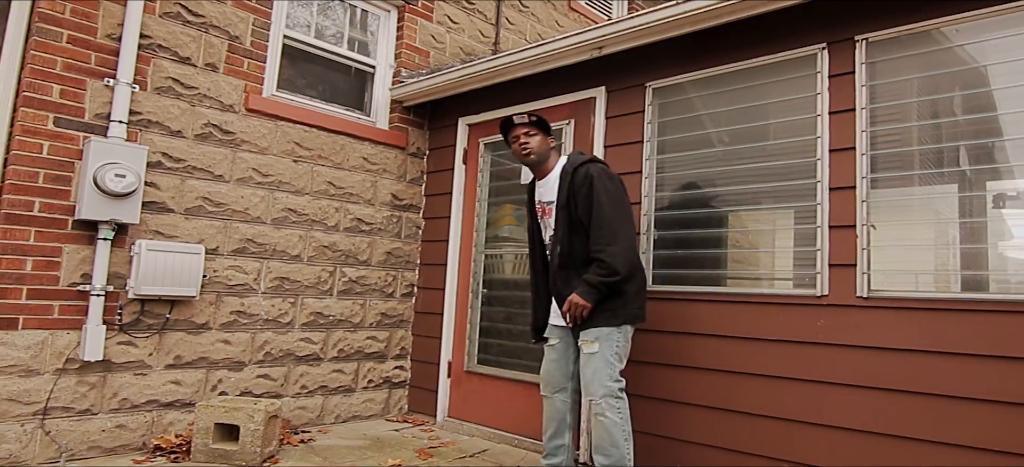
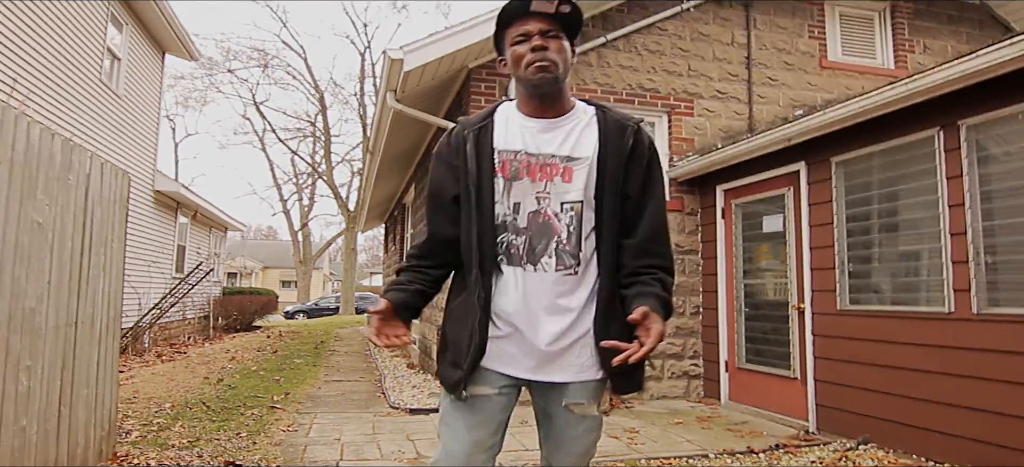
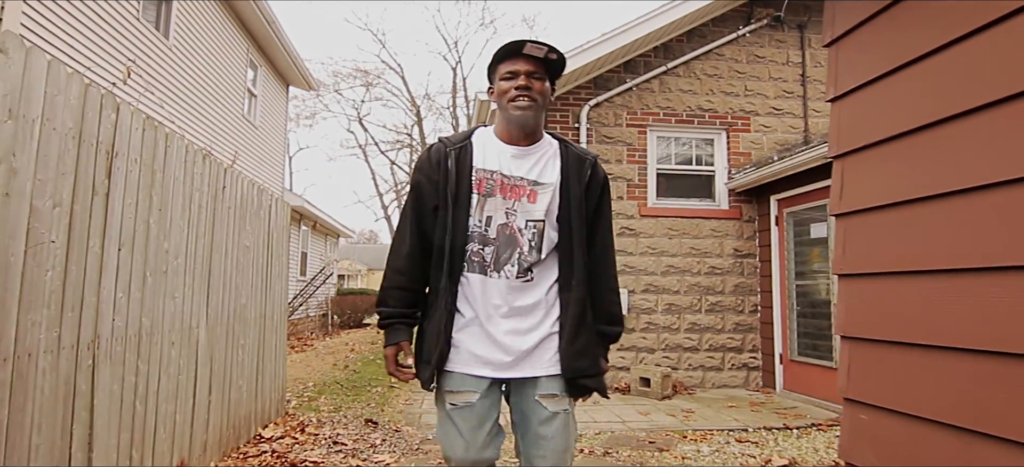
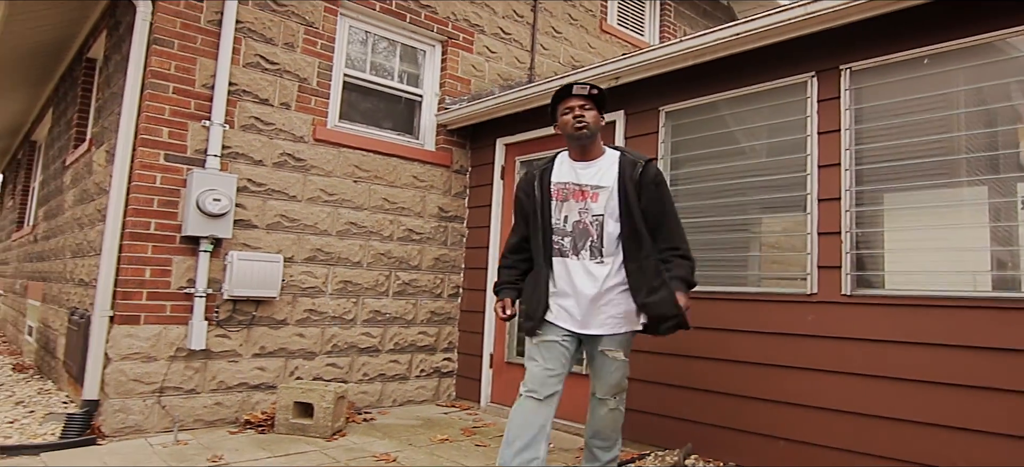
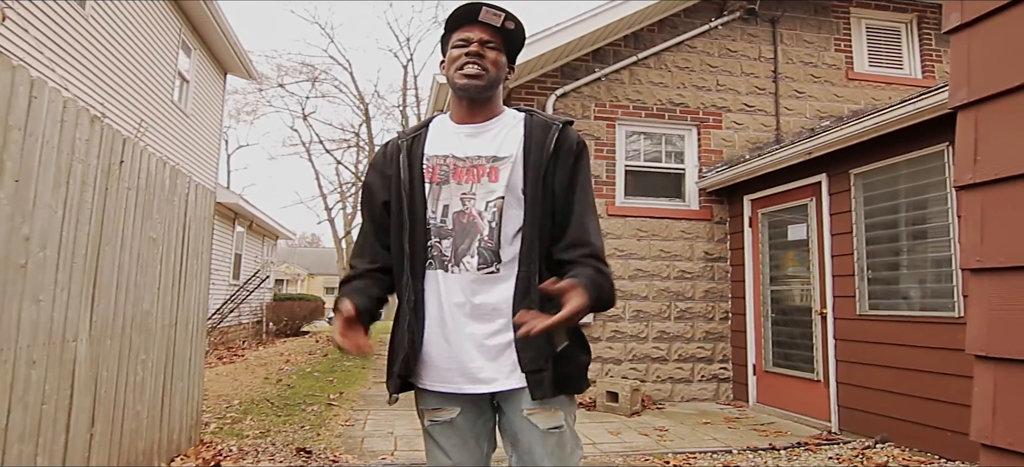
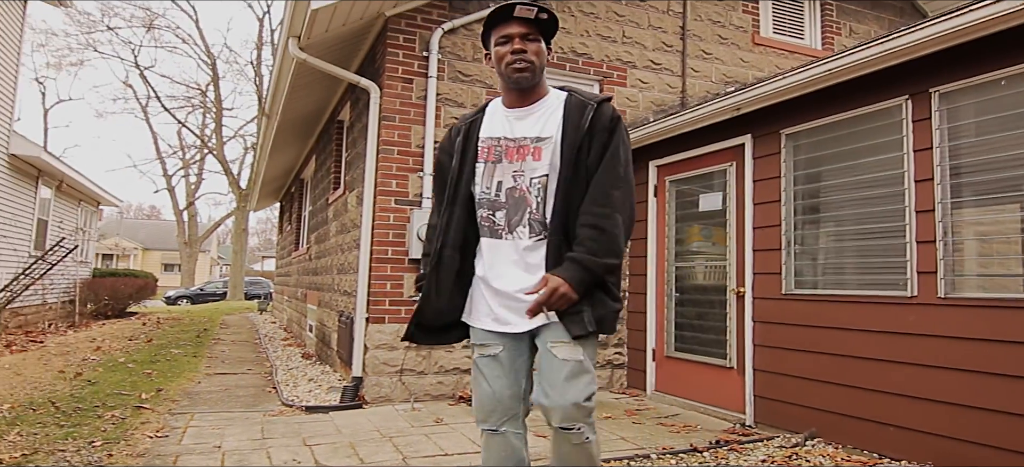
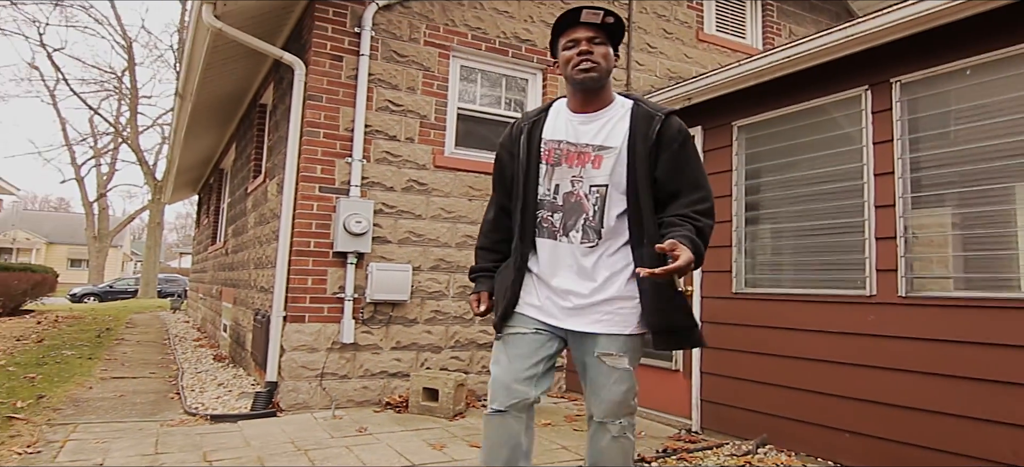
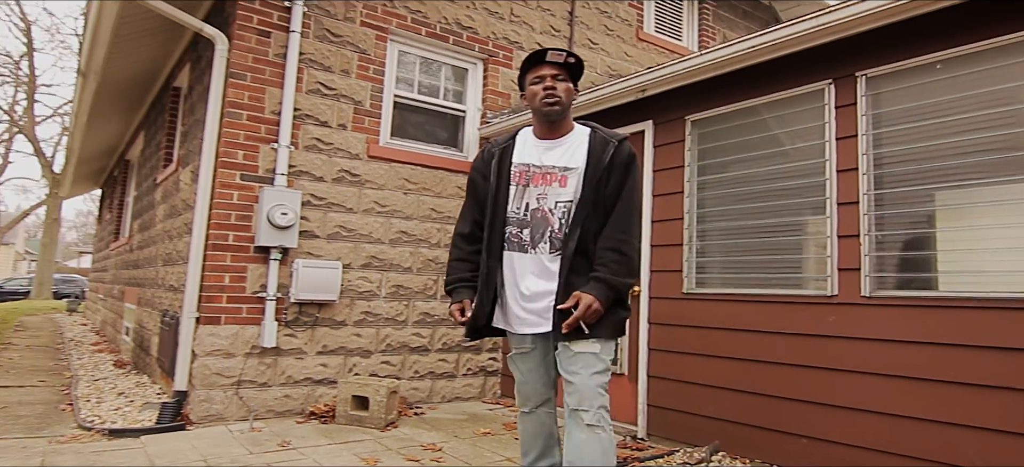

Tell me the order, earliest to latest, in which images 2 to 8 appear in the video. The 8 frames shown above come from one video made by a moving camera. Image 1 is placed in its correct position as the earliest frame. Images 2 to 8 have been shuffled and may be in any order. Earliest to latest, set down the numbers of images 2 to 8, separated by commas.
4, 8, 7, 6, 2, 5, 3
